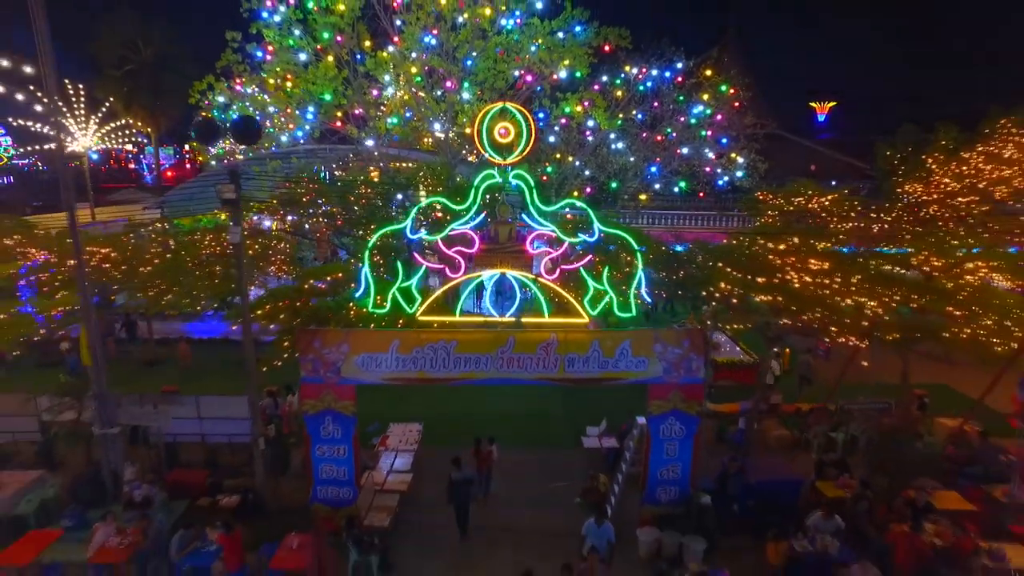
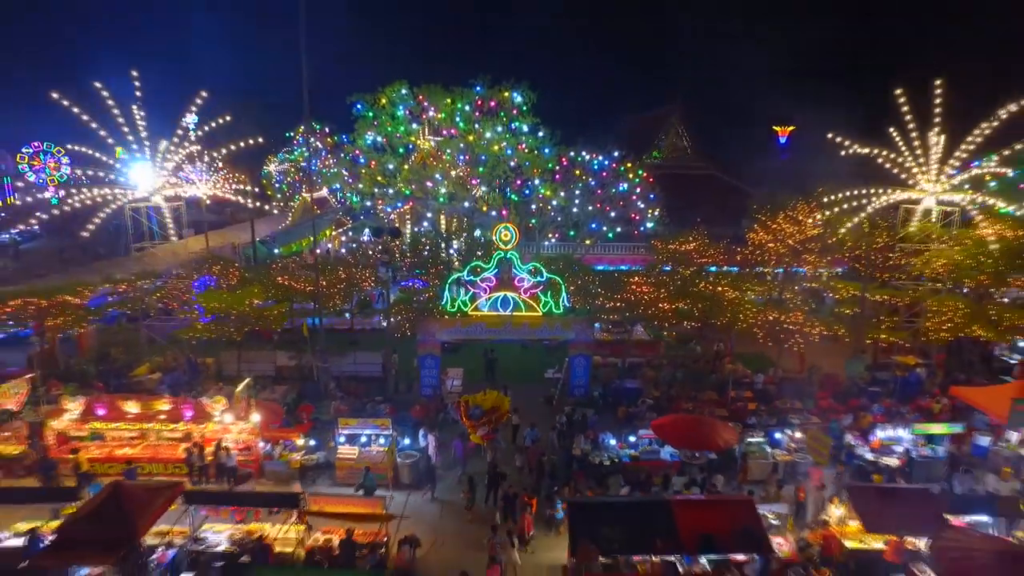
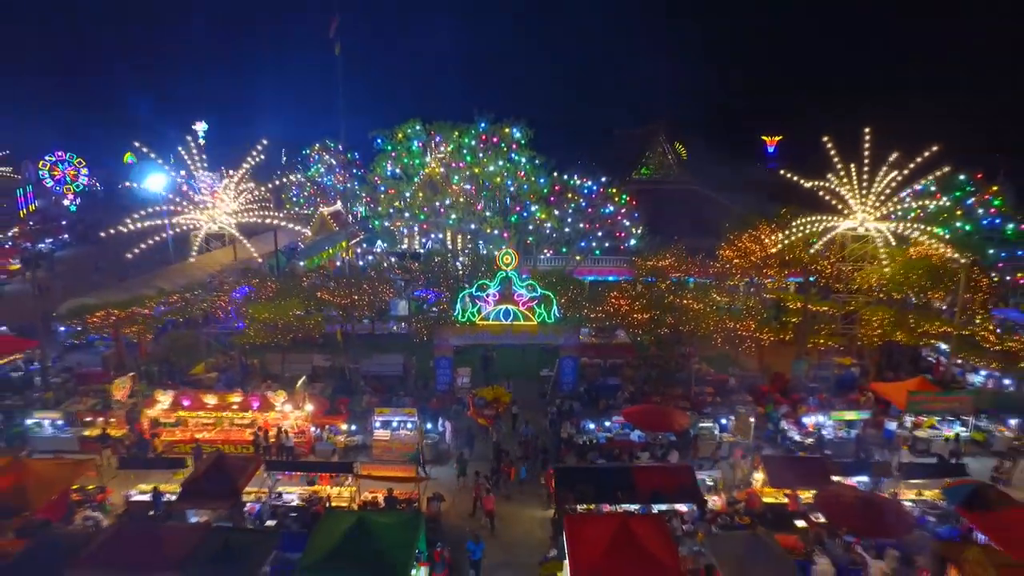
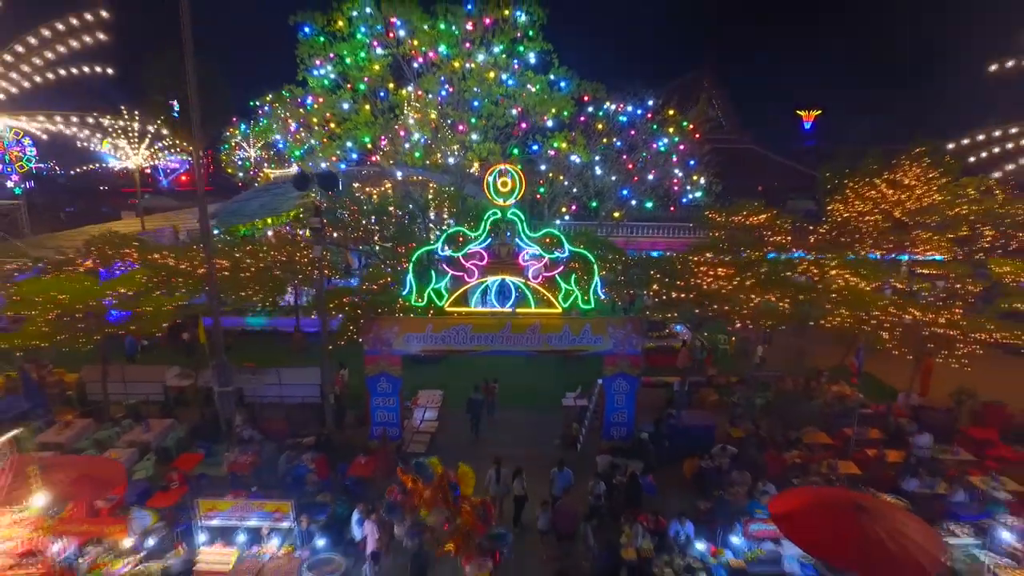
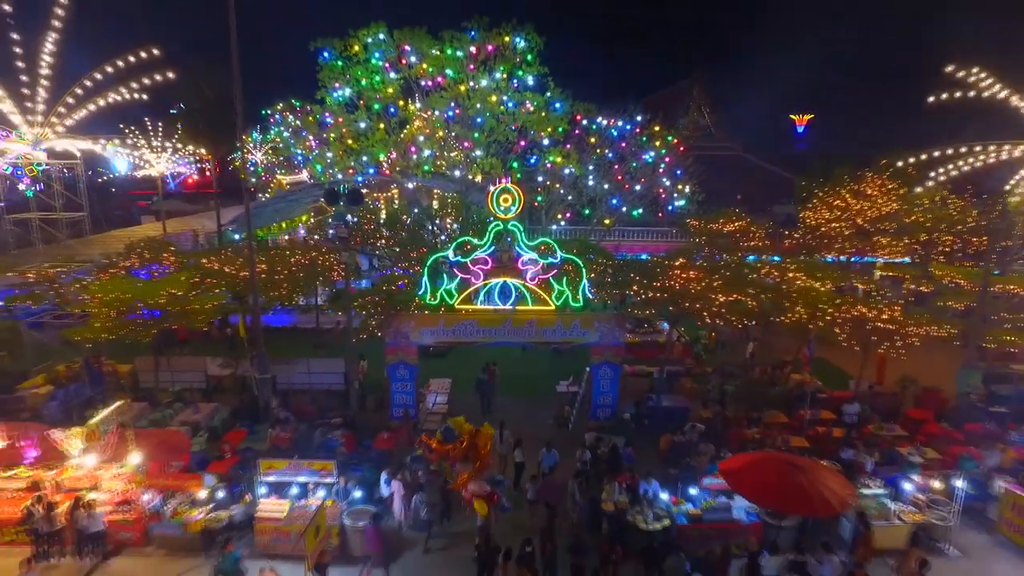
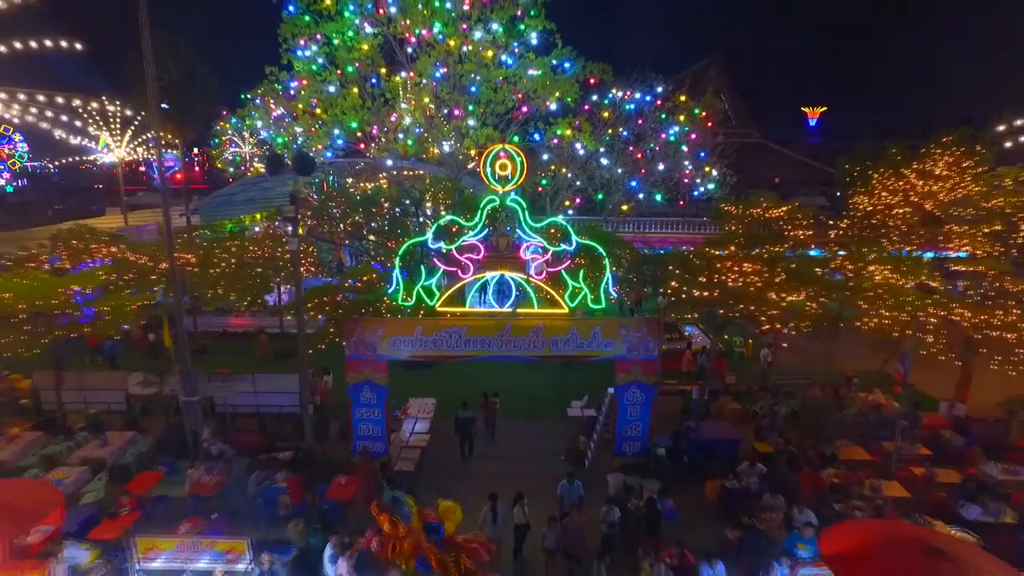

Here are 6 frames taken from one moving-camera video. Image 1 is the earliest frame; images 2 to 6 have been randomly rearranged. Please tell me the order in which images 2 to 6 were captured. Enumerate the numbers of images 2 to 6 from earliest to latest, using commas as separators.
6, 4, 5, 2, 3
